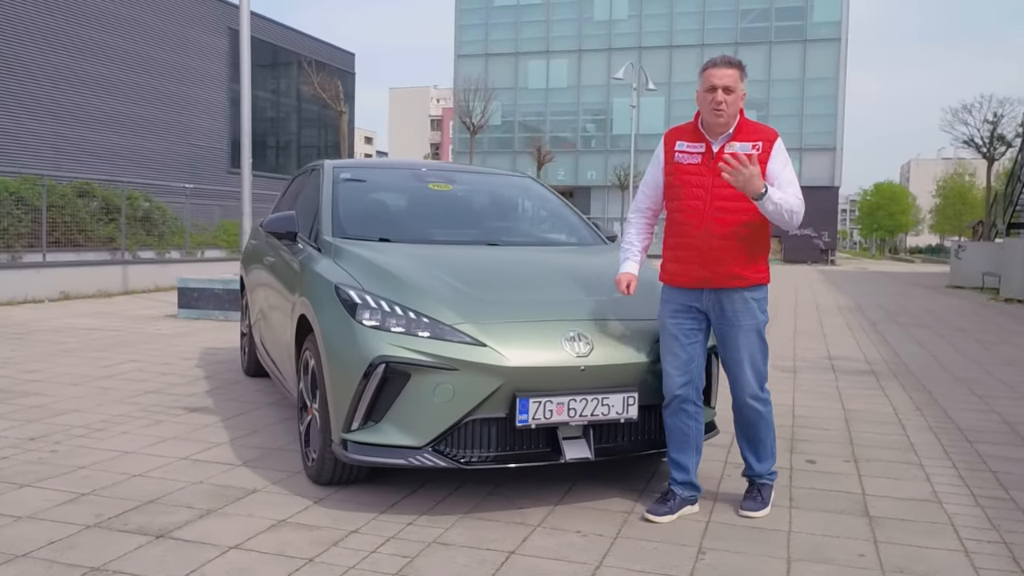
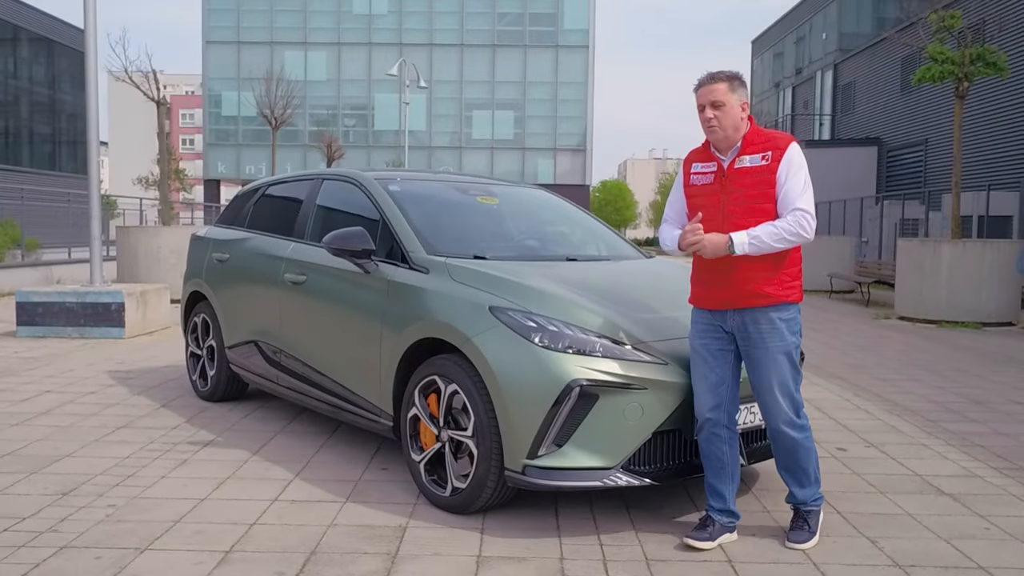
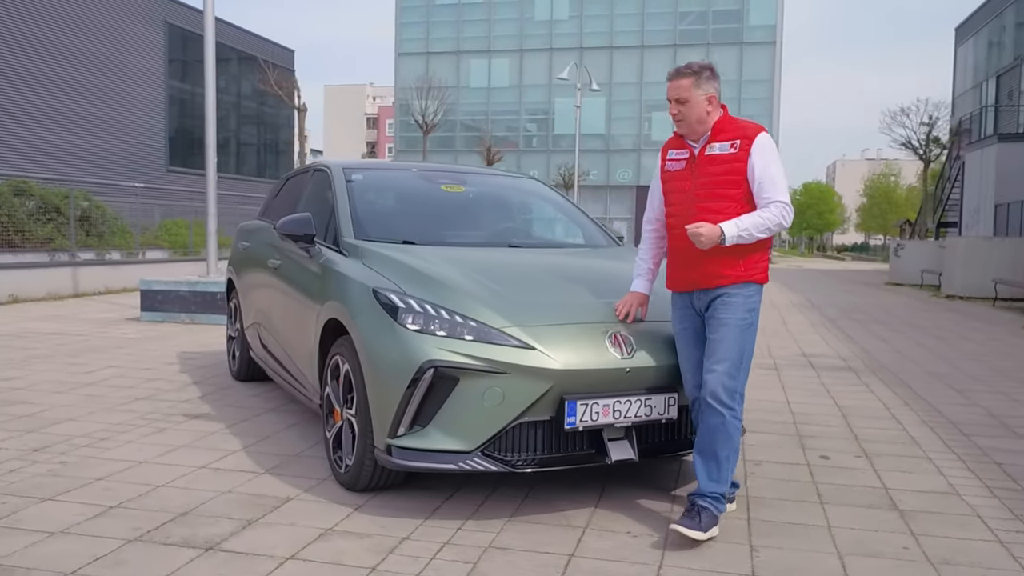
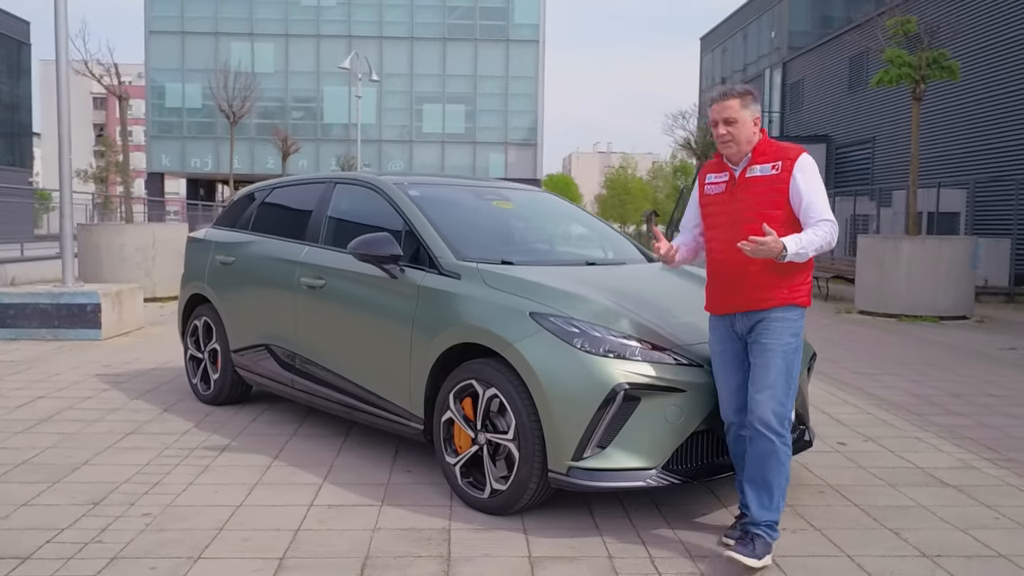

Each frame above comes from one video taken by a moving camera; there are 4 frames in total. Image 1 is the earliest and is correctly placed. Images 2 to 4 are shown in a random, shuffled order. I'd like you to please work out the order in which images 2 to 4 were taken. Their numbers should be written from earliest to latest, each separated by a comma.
3, 2, 4
